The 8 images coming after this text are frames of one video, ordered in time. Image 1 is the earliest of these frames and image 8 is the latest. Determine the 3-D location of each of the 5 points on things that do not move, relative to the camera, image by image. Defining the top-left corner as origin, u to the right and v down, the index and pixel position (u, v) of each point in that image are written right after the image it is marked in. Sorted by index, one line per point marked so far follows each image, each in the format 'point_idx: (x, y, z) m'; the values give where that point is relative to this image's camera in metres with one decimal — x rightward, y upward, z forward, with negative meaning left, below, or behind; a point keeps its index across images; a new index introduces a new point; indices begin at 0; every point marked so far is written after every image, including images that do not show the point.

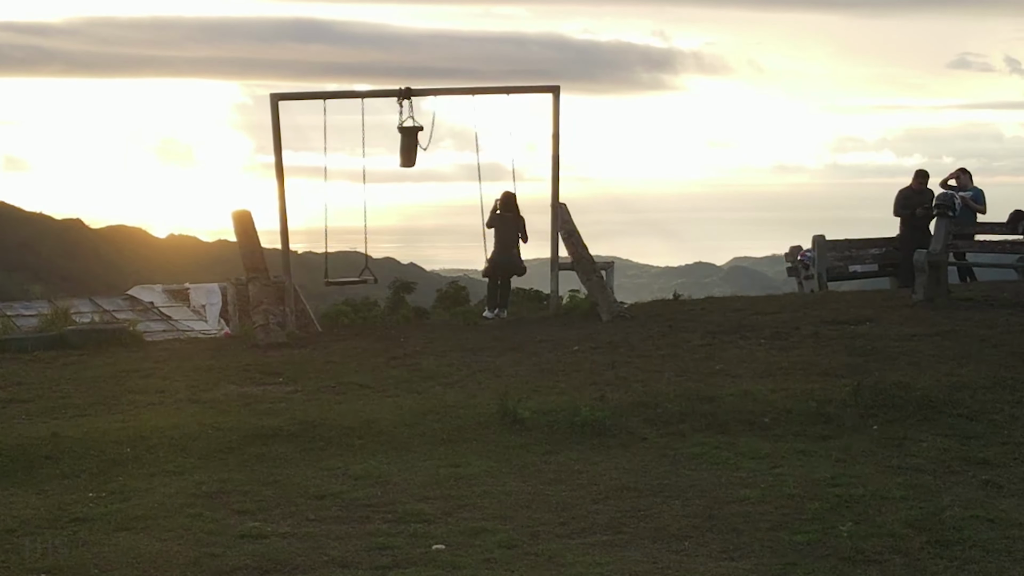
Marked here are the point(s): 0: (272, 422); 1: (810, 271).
0: (-1.3, -0.7, +6.3) m
1: (+2.6, +0.1, +10.0) m
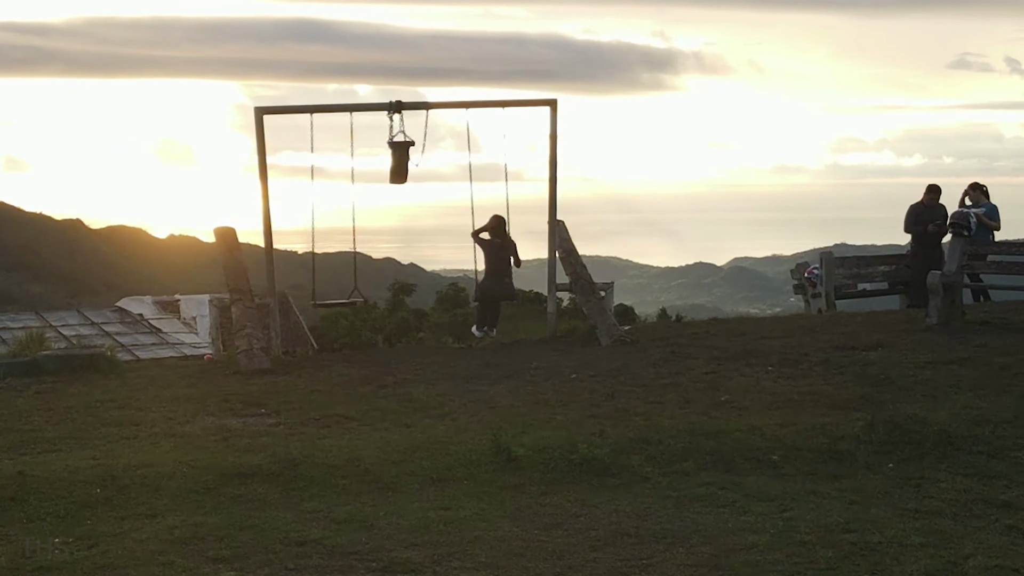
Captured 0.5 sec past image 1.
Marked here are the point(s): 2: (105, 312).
0: (-1.4, -0.9, +6.0) m
1: (+2.6, 0.0, +9.6) m
2: (-5.5, -0.3, +15.5) m
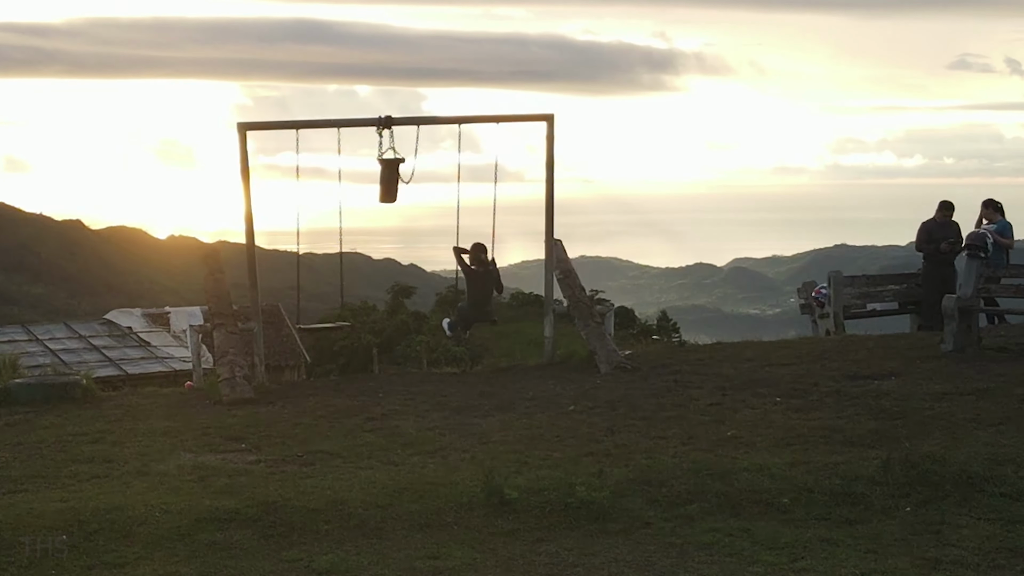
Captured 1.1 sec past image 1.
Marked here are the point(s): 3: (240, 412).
0: (-1.4, -1.1, +5.6) m
1: (+2.5, -0.2, +9.2) m
2: (-5.6, -0.5, +15.2) m
3: (-1.6, -0.8, +6.9) m
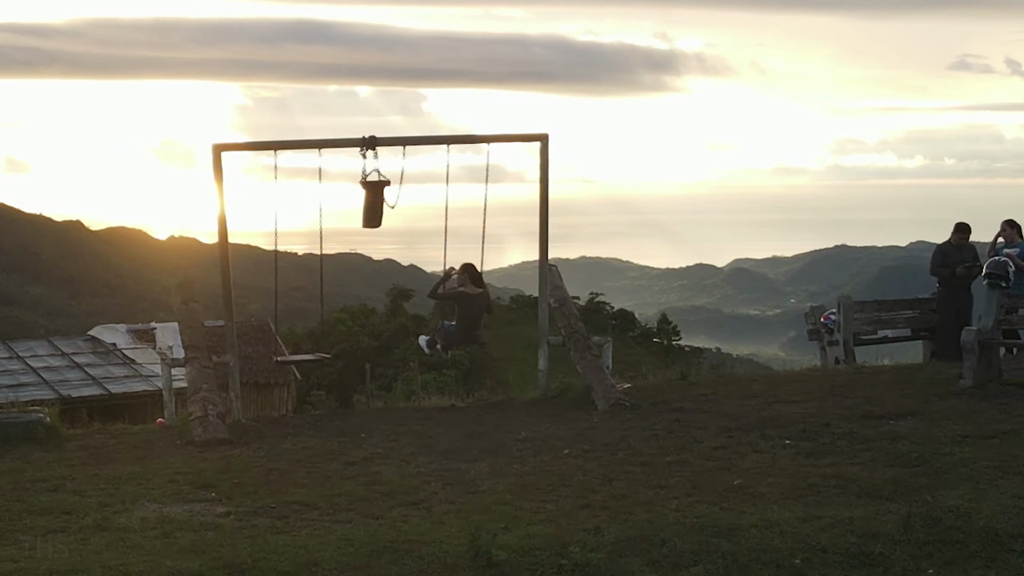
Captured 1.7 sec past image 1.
0: (-1.4, -1.2, +5.2) m
1: (+2.5, -0.4, +8.8) m
2: (-5.6, -0.7, +14.7) m
3: (-1.7, -0.9, +6.5) m
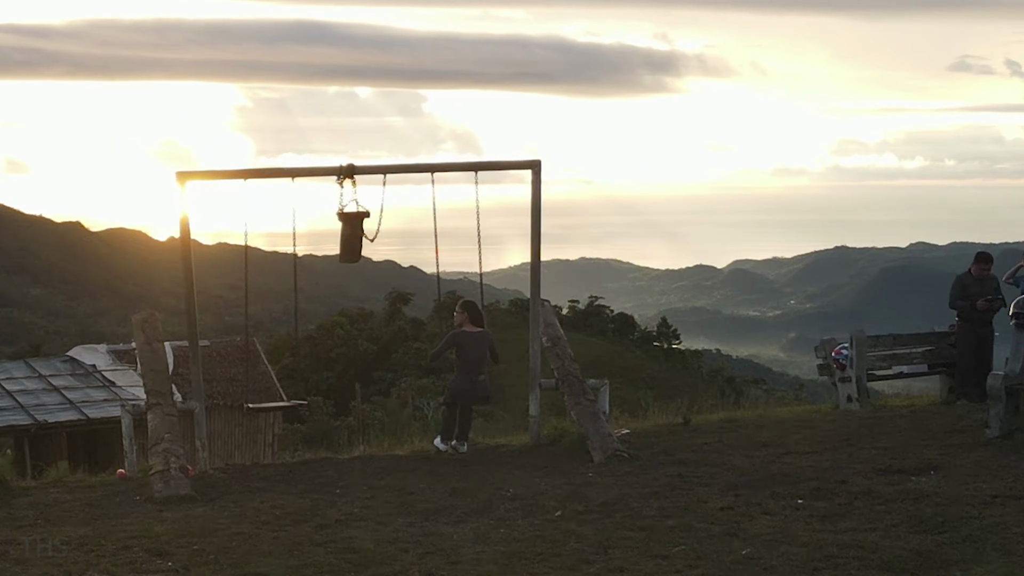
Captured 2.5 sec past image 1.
0: (-1.5, -1.5, +4.6) m
1: (+2.4, -0.6, +8.3) m
2: (-5.7, -0.9, +14.2) m
3: (-1.8, -1.2, +6.0) m
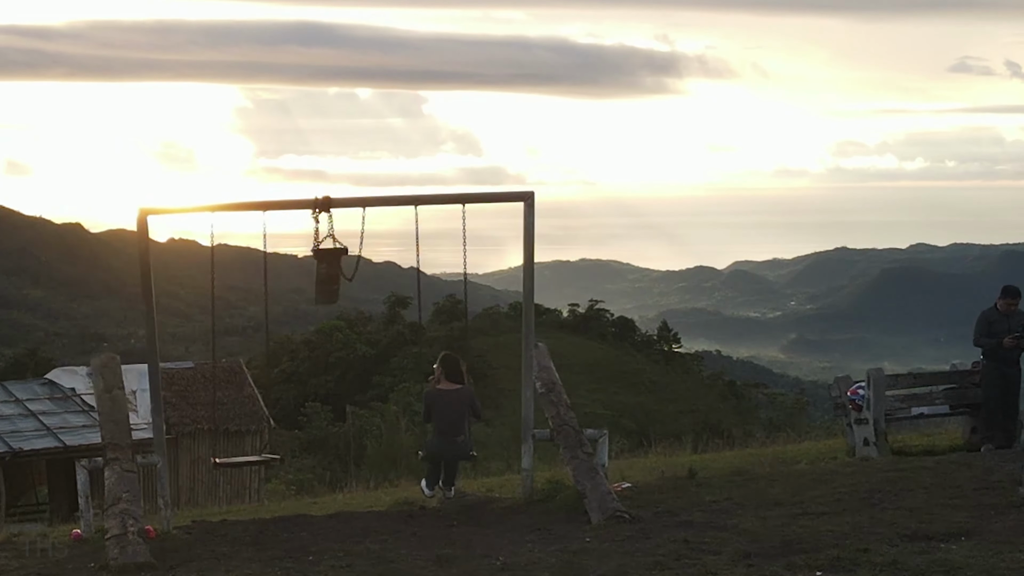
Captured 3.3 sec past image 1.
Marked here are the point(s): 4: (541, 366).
0: (-1.6, -1.7, +4.1) m
1: (+2.4, -0.8, +7.7) m
2: (-5.7, -1.2, +13.6) m
3: (-1.8, -1.4, +5.4) m
4: (+0.2, -0.4, +6.7) m
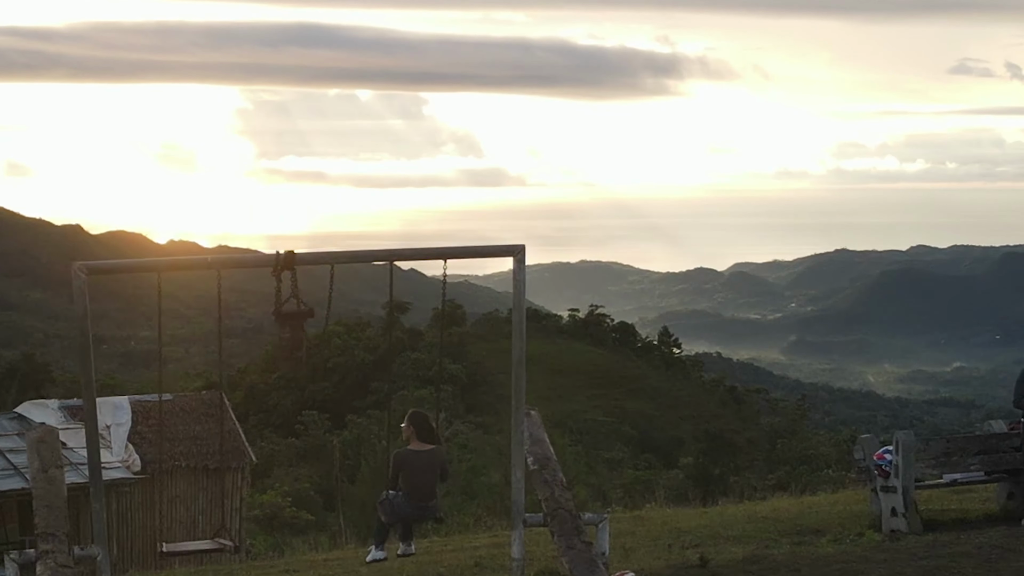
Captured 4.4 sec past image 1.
0: (-1.6, -2.0, +3.4) m
1: (+2.3, -1.2, +7.0) m
2: (-5.8, -1.5, +12.9) m
3: (-1.9, -1.7, +4.7) m
4: (+0.1, -0.8, +6.0) m
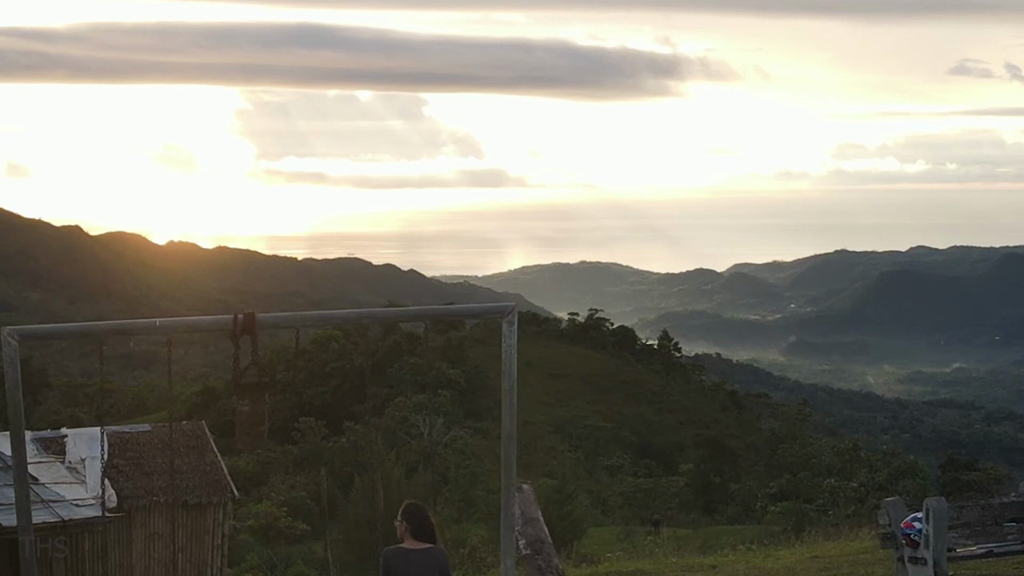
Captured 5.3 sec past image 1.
0: (-1.7, -2.3, +2.8) m
1: (+2.3, -1.4, +6.4) m
2: (-5.8, -1.8, +12.3) m
3: (-1.9, -2.0, +4.1) m
4: (+0.1, -1.0, +5.3) m
